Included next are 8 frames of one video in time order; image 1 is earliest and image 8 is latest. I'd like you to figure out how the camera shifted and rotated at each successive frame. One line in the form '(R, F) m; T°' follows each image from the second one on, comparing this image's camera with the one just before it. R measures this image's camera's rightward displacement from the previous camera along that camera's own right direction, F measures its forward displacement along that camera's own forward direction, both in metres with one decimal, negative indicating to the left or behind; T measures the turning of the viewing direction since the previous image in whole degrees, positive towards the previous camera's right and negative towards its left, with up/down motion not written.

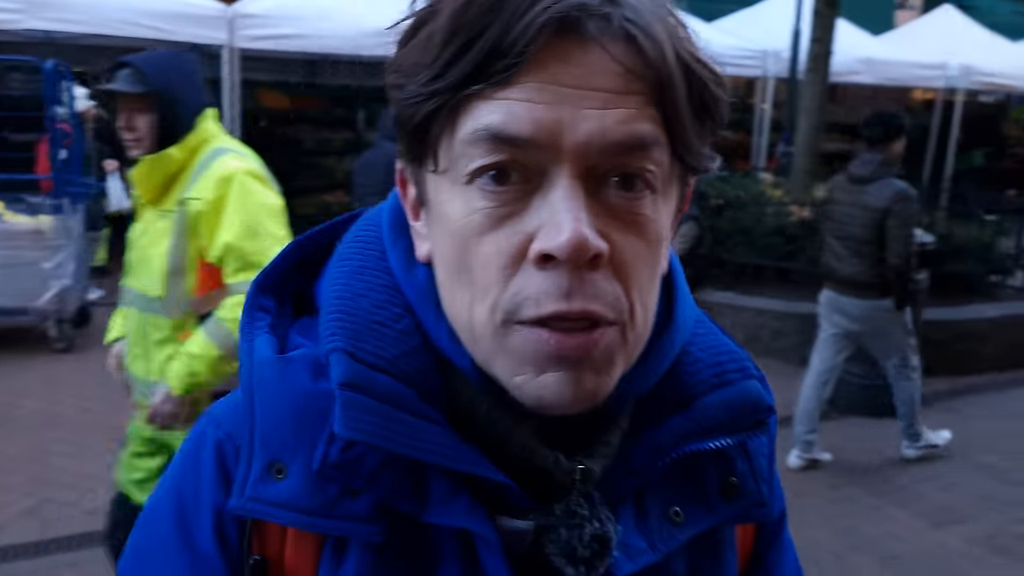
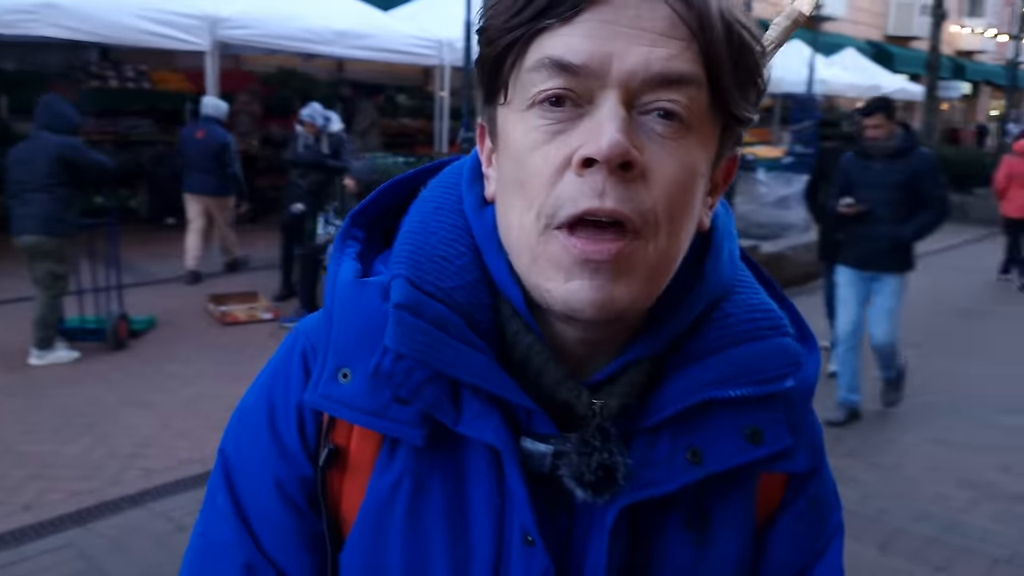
(-0.1, 0.0) m; +7°
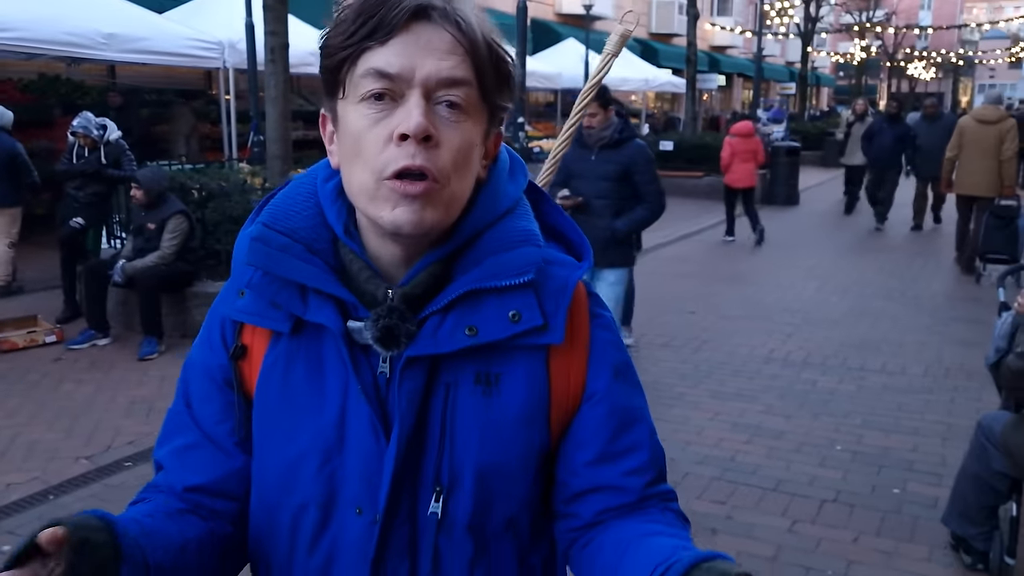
(0.0, -0.2) m; +13°
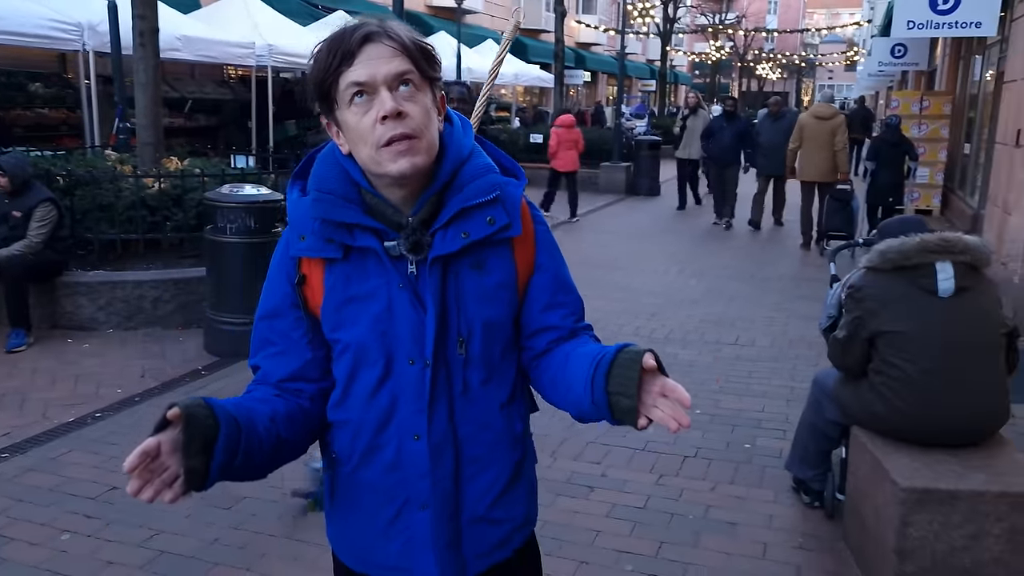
(-0.1, -0.3) m; +9°
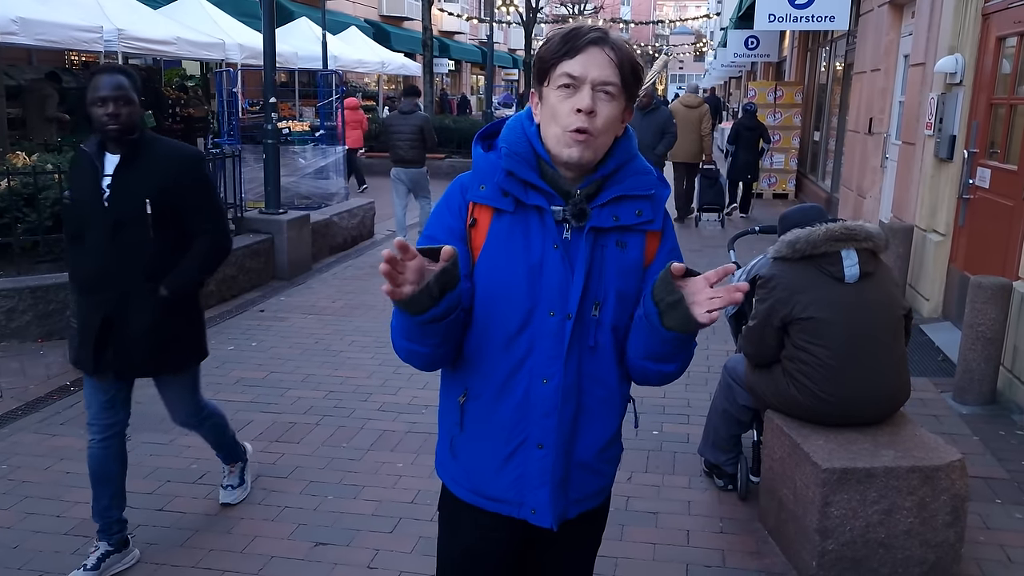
(-0.2, +0.1) m; +9°
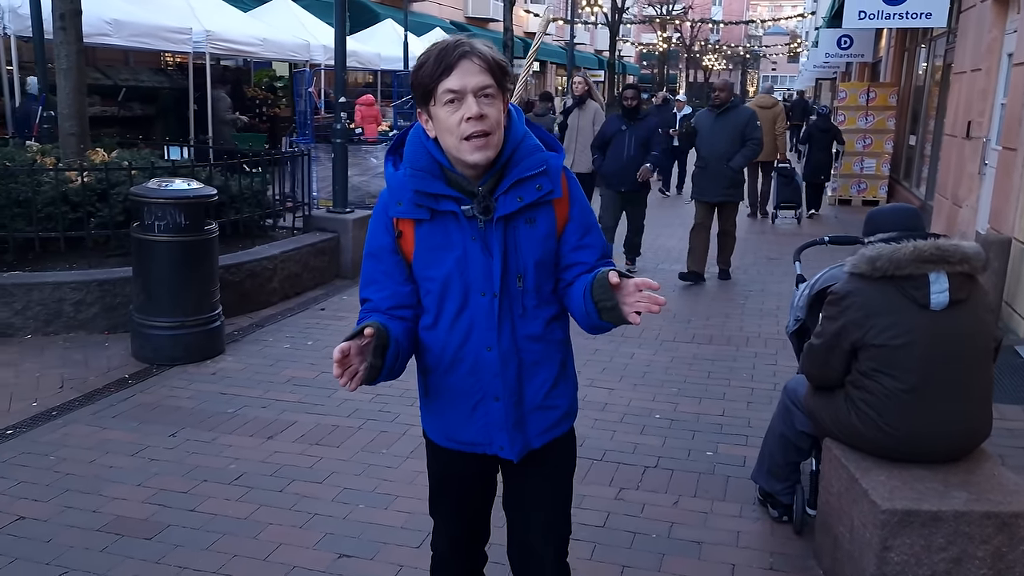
(+0.2, +0.2) m; -6°
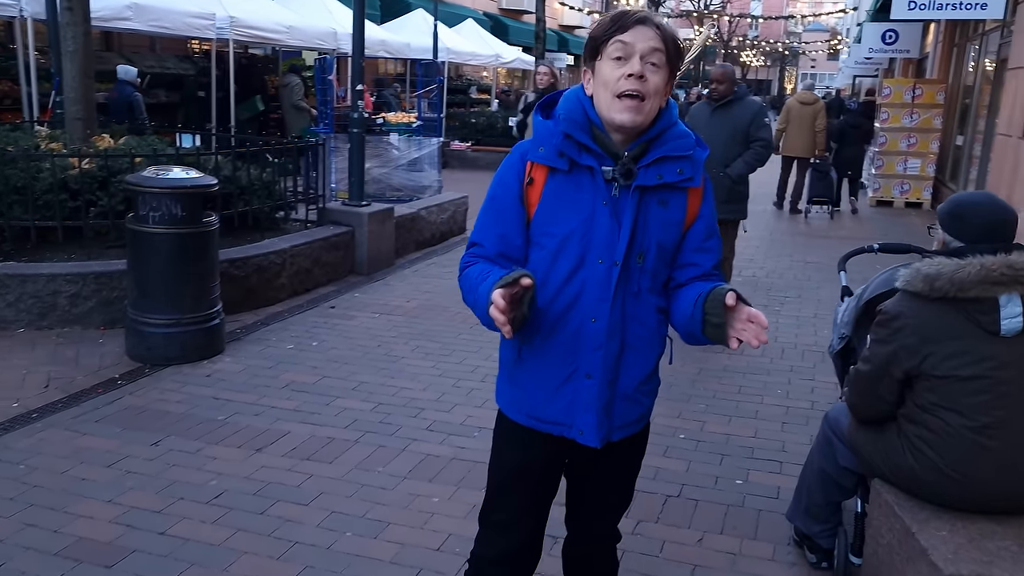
(+0.1, +0.4) m; -2°
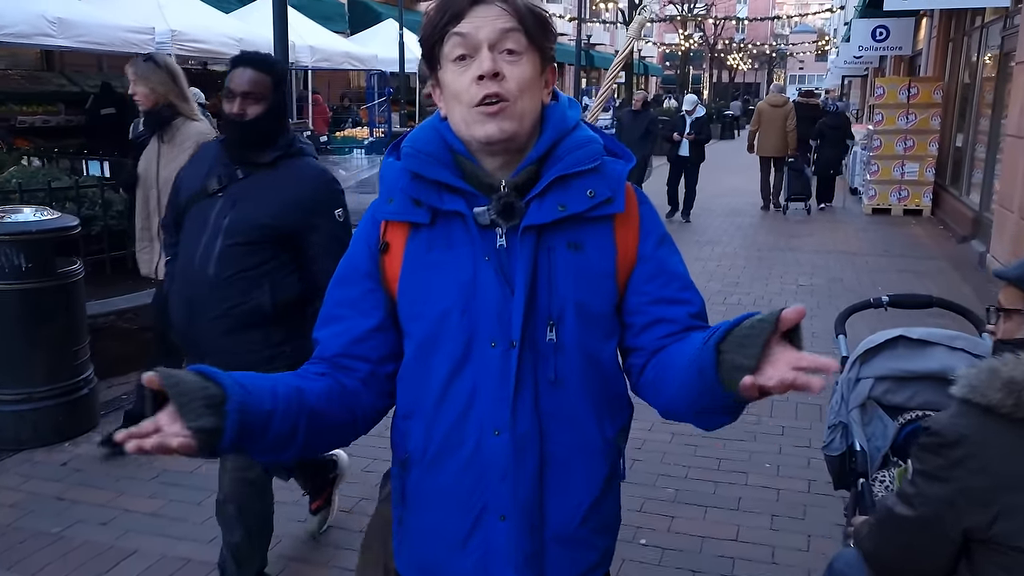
(+0.4, +1.1) m; 0°
